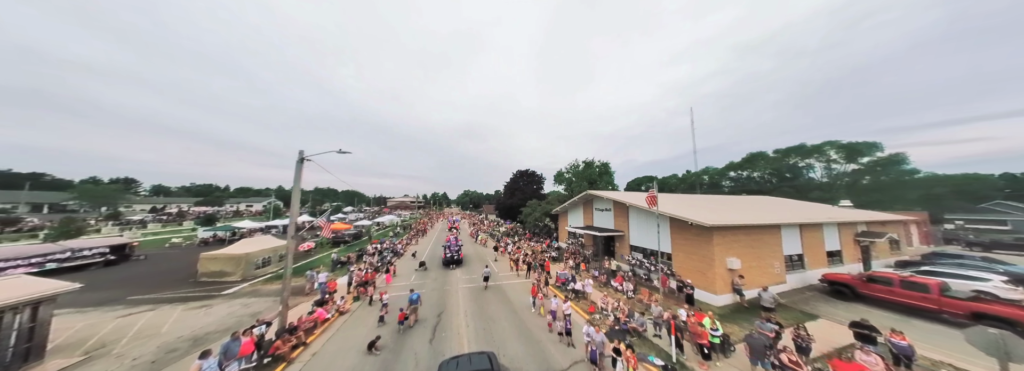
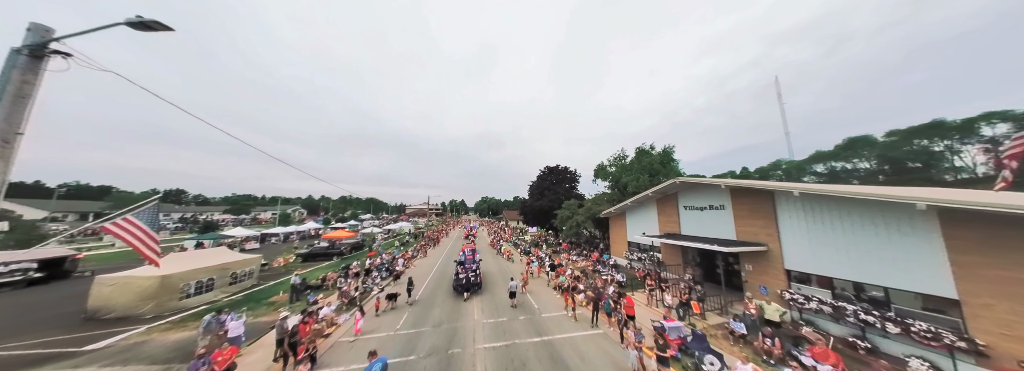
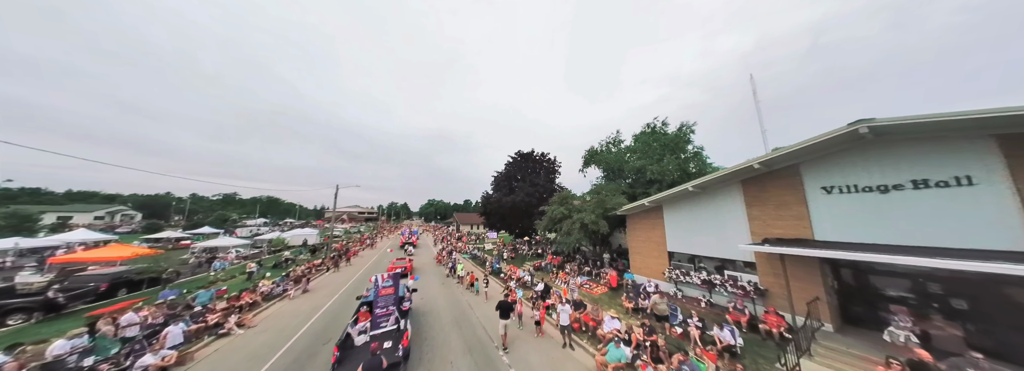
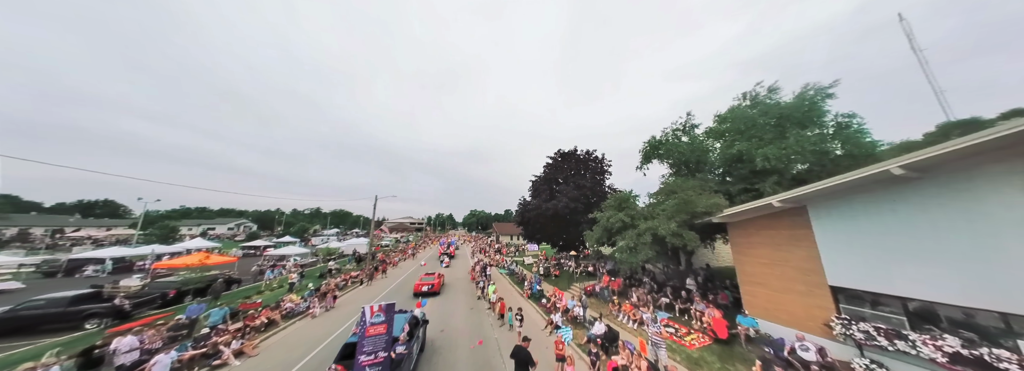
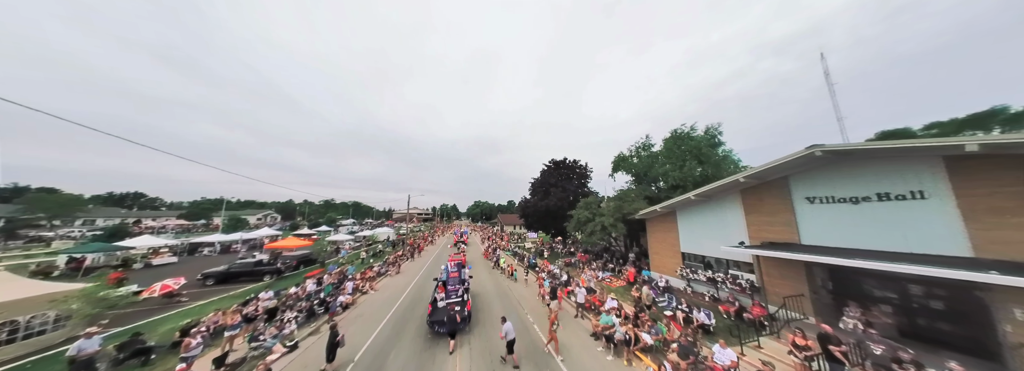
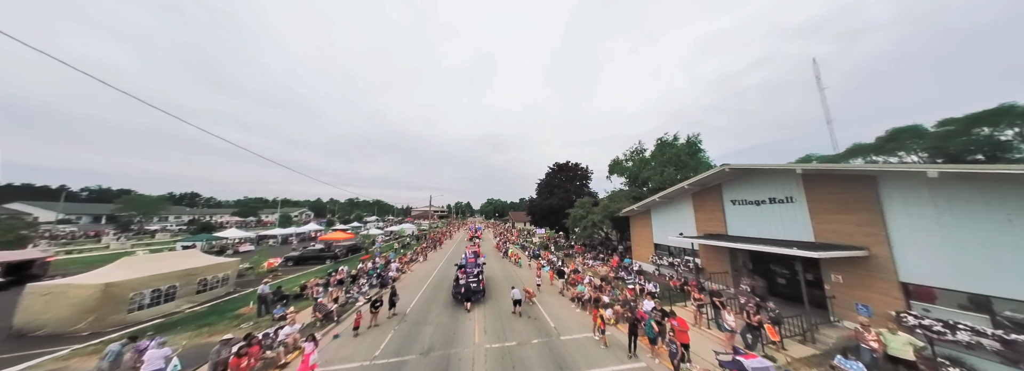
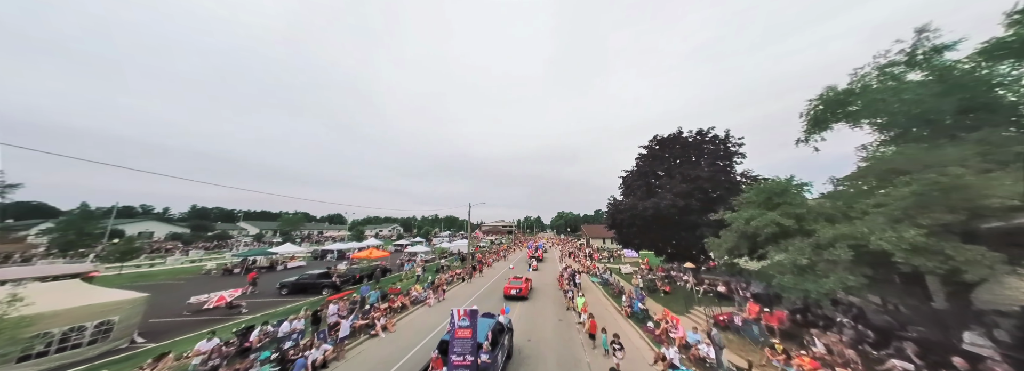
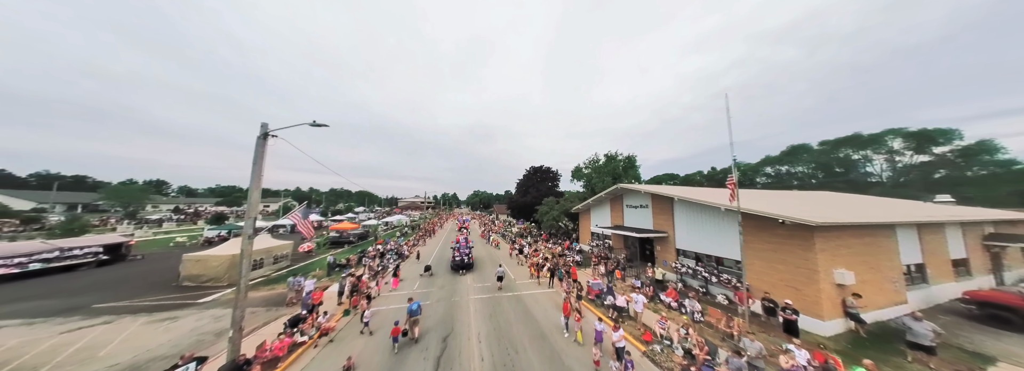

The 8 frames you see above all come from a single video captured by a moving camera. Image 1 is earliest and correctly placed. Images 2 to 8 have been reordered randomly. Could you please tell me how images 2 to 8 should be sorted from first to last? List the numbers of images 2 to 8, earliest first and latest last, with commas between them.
8, 2, 6, 5, 3, 4, 7
